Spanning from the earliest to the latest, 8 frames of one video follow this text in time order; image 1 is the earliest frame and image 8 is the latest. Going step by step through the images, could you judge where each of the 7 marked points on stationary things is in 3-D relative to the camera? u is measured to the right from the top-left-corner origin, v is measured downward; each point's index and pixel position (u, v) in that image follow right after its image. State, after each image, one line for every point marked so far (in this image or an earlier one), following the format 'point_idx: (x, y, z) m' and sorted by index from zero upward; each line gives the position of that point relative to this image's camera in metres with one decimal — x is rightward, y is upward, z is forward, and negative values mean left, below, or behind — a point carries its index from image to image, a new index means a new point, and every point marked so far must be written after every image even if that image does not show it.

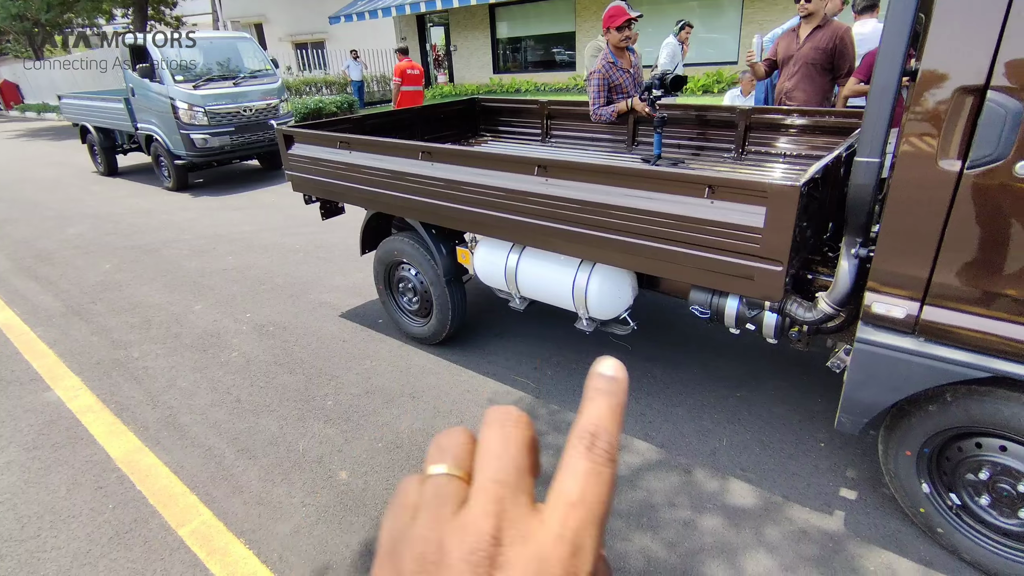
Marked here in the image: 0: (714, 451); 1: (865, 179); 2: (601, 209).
0: (+1.1, -0.9, +2.9) m
1: (+1.3, +0.4, +1.9) m
2: (+0.4, +0.4, +2.6) m
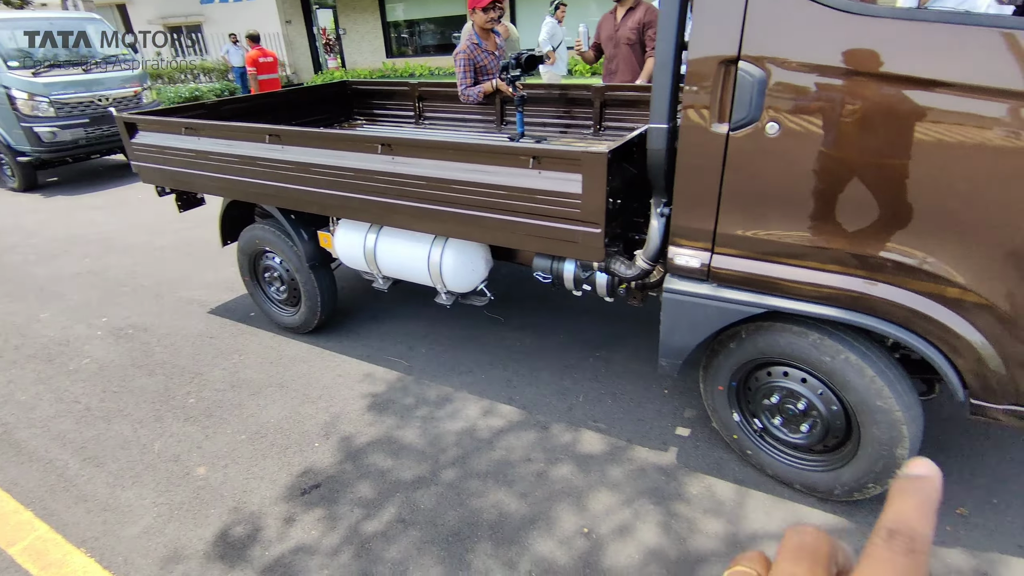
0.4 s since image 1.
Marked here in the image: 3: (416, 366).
0: (+0.3, -0.7, +3.1) m
1: (+0.6, +0.6, +2.1) m
2: (-0.3, +0.5, +2.7) m
3: (-0.6, -0.5, +3.5) m
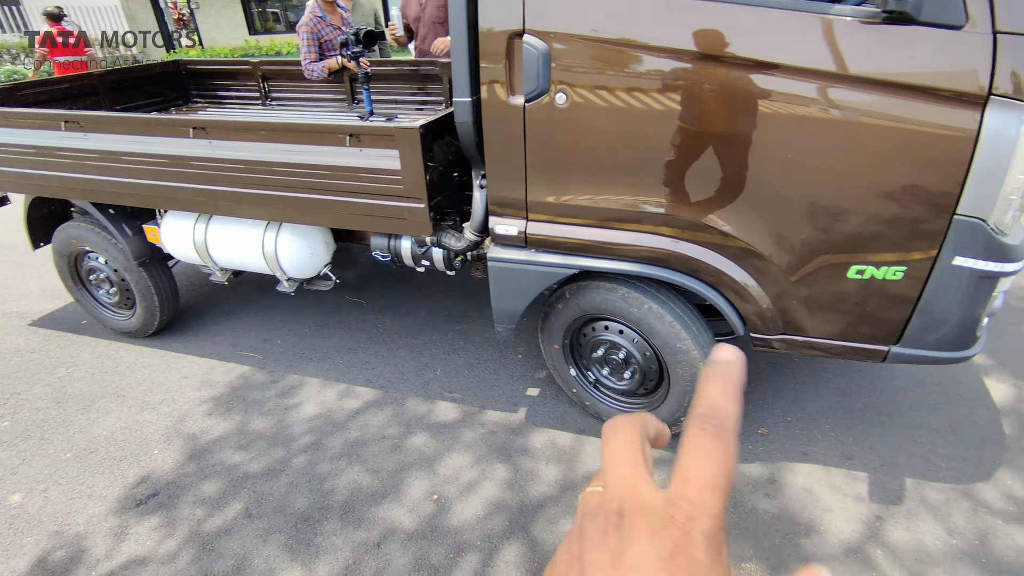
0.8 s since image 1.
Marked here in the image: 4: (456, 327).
0: (-0.5, -0.5, +3.1) m
1: (-0.2, +0.7, +2.2) m
2: (-1.2, +0.6, +2.6) m
3: (-1.5, -0.5, +3.4) m
4: (-0.4, -0.3, +3.6) m
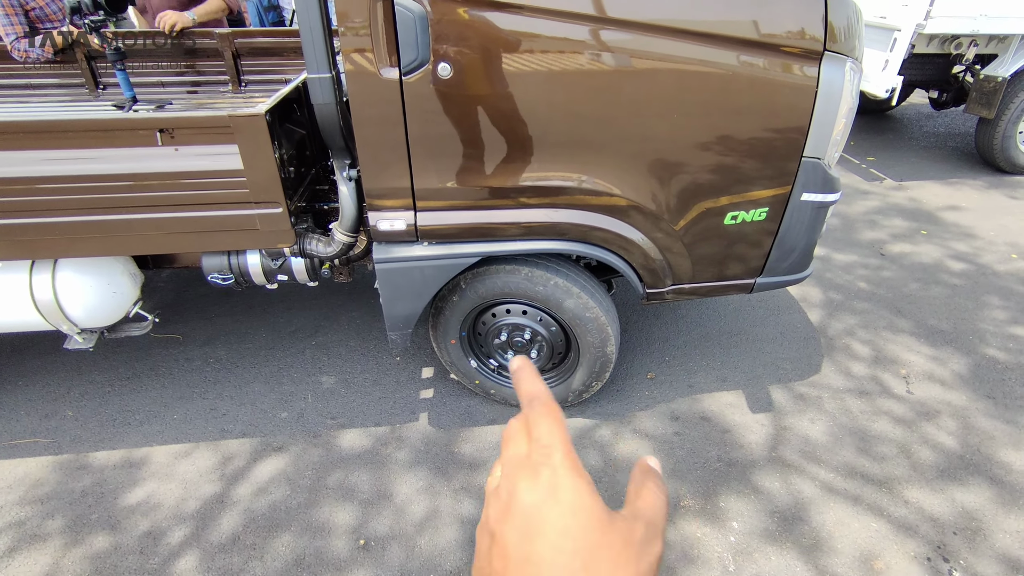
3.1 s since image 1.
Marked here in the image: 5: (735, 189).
0: (-1.0, -0.6, +2.7) m
1: (-0.6, +0.6, +1.8) m
2: (-1.7, +0.3, +1.8) m
3: (-2.1, -0.7, +2.6) m
4: (-1.2, -0.3, +3.1) m
5: (+0.9, +0.4, +2.1) m
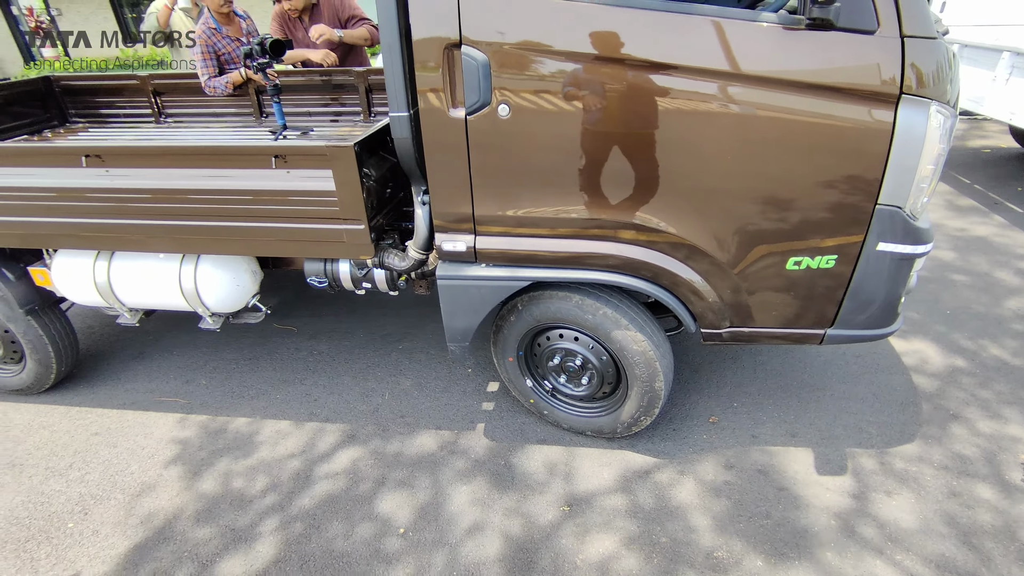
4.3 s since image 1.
0: (-0.7, -0.7, +3.0) m
1: (-0.4, +0.6, +2.1) m
2: (-1.4, +0.4, +2.3) m
3: (-1.8, -0.7, +3.1) m
4: (-0.7, -0.4, +3.5) m
5: (+1.1, +0.2, +2.1) m
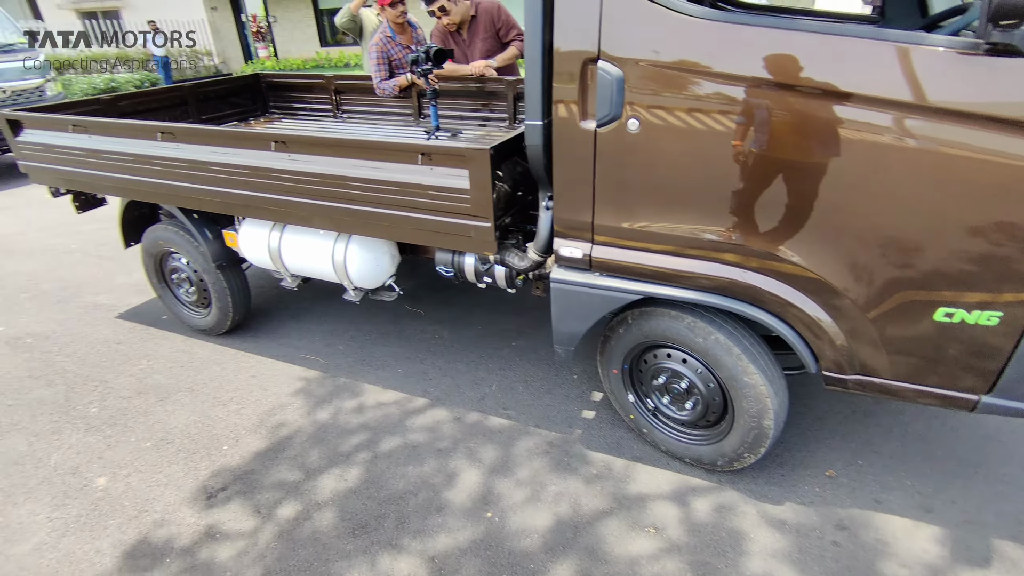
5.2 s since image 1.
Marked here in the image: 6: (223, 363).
0: (-0.2, -0.6, +3.2) m
1: (+0.1, +0.6, +2.2) m
2: (-0.9, +0.5, +2.7) m
3: (-1.2, -0.5, +3.5) m
4: (0.0, -0.4, +3.6) m
5: (+1.5, 0.0, +1.8) m
6: (-1.9, -0.5, +3.6) m
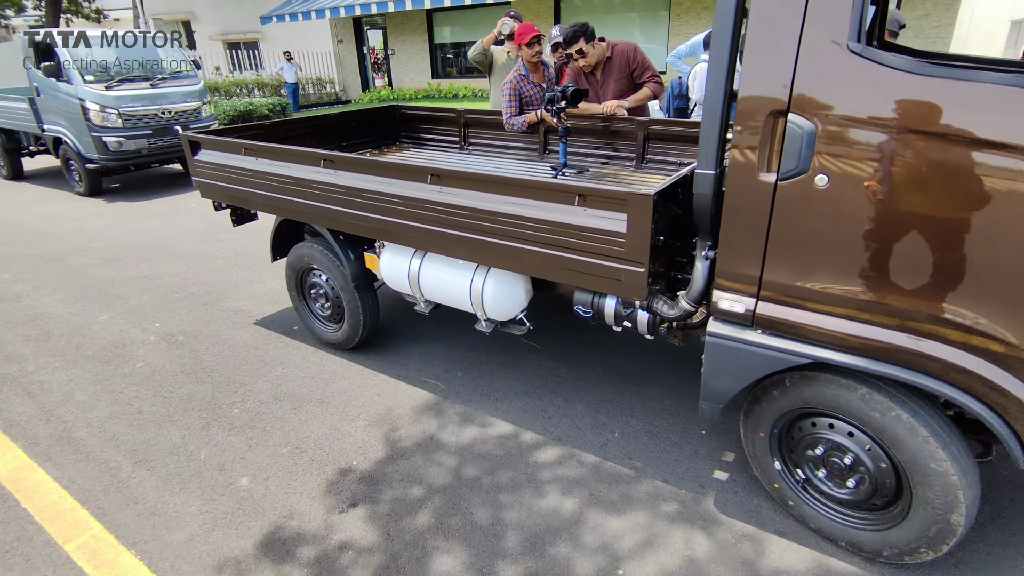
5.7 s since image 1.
0: (+0.5, -0.9, +3.1) m
1: (+0.8, +0.4, +2.1) m
2: (-0.1, +0.4, +2.8) m
3: (-0.4, -0.7, +3.6) m
4: (+0.8, -0.7, +3.5) m
5: (+2.1, -0.3, +1.6) m
6: (-1.1, -0.6, +3.8) m
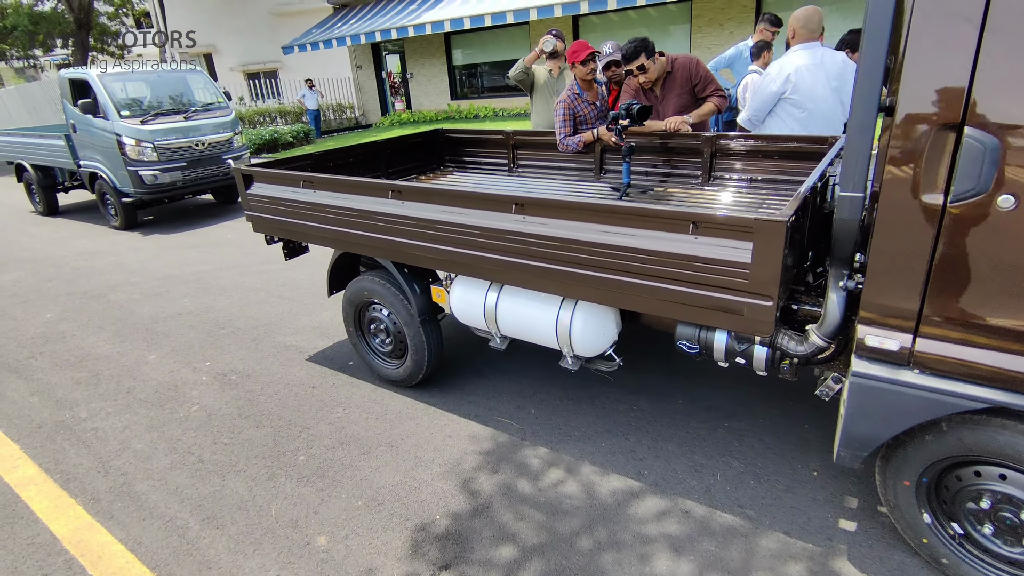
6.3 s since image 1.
0: (+1.0, -1.0, +2.8) m
1: (+1.2, +0.3, +1.9) m
2: (+0.3, +0.2, +2.5) m
3: (+0.1, -0.9, +3.4) m
4: (+1.3, -0.8, +3.3) m
5: (+2.5, -0.4, +1.3) m
6: (-0.6, -0.9, +3.5) m
